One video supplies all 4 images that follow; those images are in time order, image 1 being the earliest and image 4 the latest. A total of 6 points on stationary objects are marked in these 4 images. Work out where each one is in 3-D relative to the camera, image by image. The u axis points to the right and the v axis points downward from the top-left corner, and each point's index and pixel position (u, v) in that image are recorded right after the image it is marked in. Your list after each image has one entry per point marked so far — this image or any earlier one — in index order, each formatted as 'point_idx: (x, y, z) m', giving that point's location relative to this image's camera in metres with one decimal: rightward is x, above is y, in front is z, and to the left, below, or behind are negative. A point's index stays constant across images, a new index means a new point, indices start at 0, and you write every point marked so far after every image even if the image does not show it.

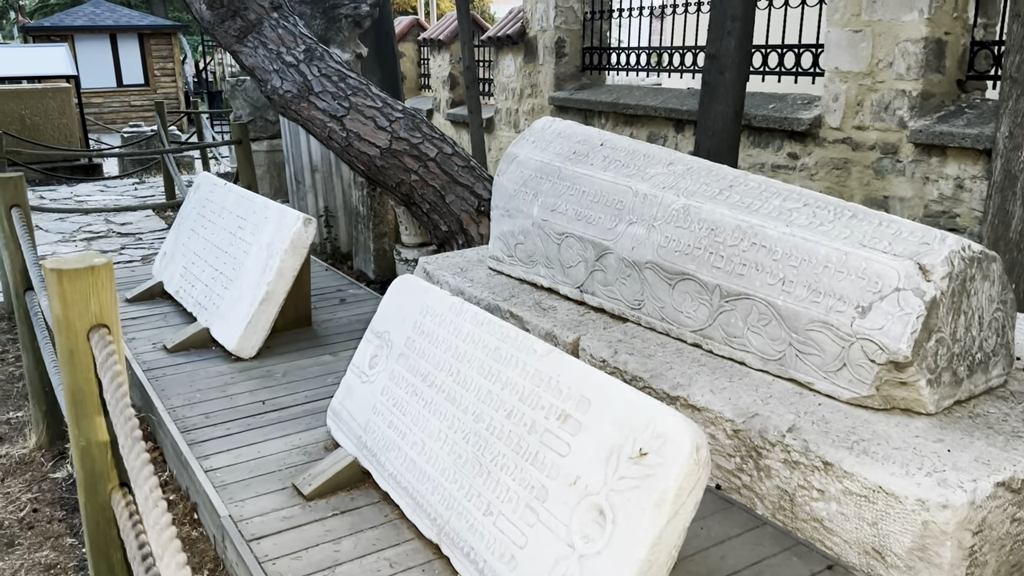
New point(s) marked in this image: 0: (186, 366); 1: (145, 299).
0: (-1.2, -0.3, +3.1) m
1: (-1.7, -0.1, +3.9) m
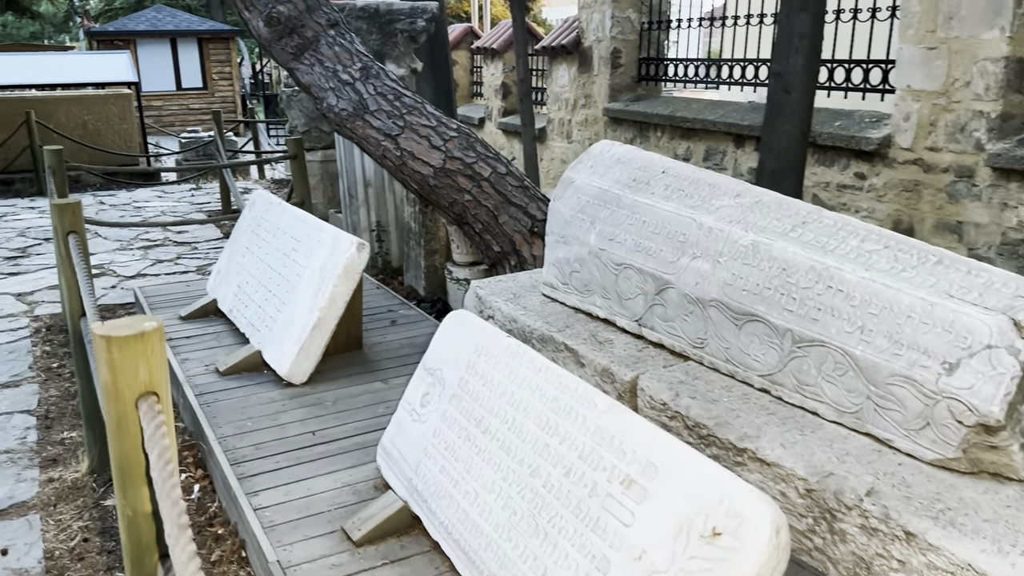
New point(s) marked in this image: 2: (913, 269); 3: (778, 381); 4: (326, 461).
0: (-1.0, -0.4, +3.0) m
1: (-1.5, -0.1, +3.9) m
2: (+1.0, 0.0, +2.1) m
3: (+0.7, -0.3, +2.3) m
4: (-0.6, -0.5, +2.5) m
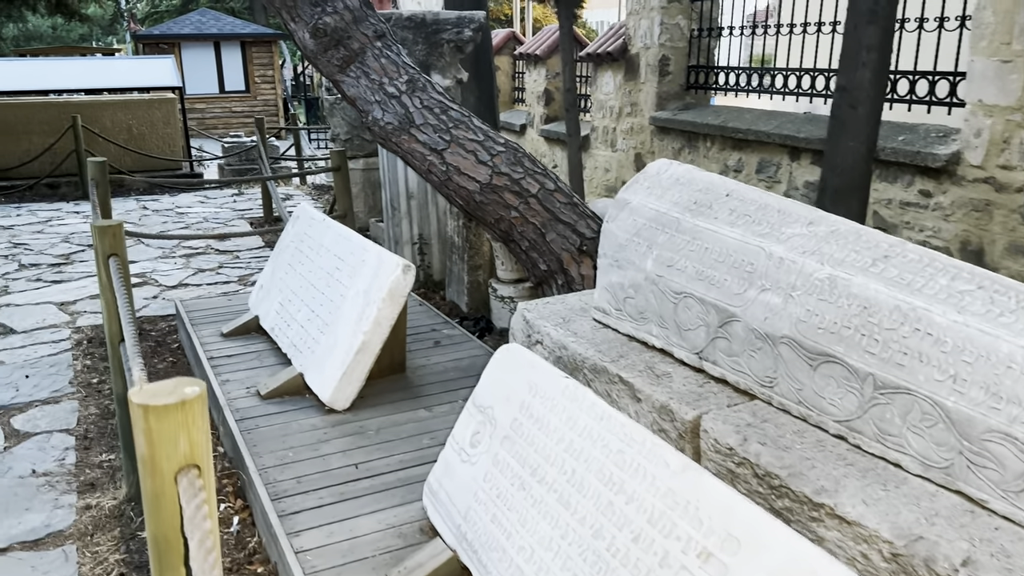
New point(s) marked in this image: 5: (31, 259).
0: (-0.8, -0.5, +3.0) m
1: (-1.3, -0.2, +3.8) m
2: (+1.2, -0.1, +1.9) m
3: (+0.9, -0.4, +2.1) m
4: (-0.4, -0.6, +2.4) m
5: (-3.6, +0.2, +6.2) m
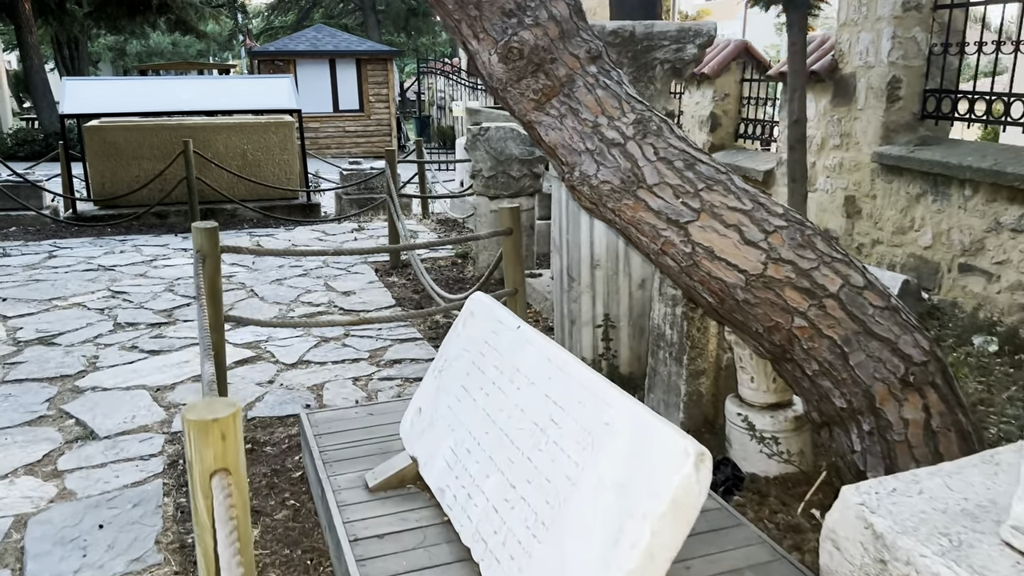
0: (-0.1, -0.9, +1.7) m
1: (-0.4, -0.6, +2.6) m
2: (+1.8, -0.5, +0.5) m
3: (+1.6, -0.8, +0.7) m
4: (+0.3, -1.0, +1.2) m
5: (-2.5, -0.2, +5.3) m
